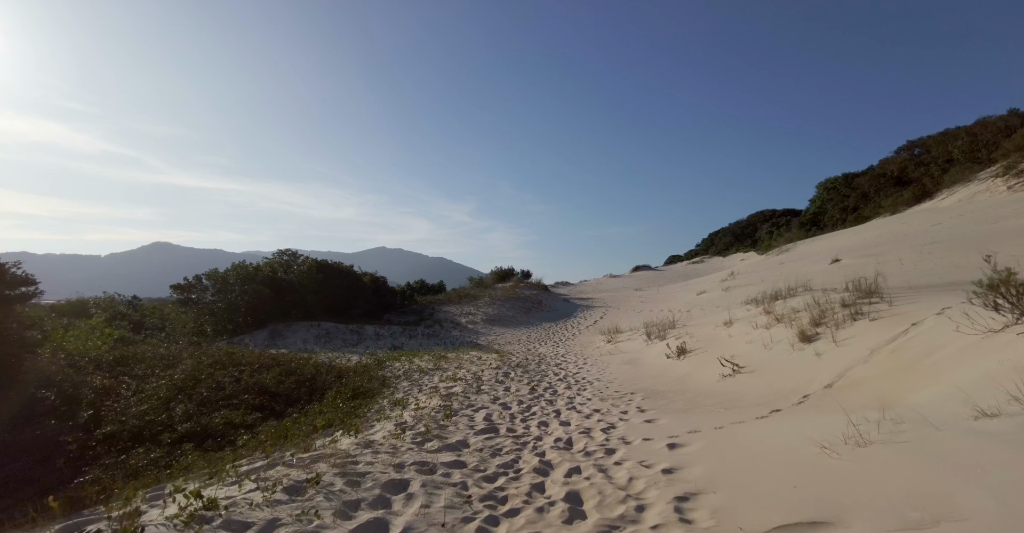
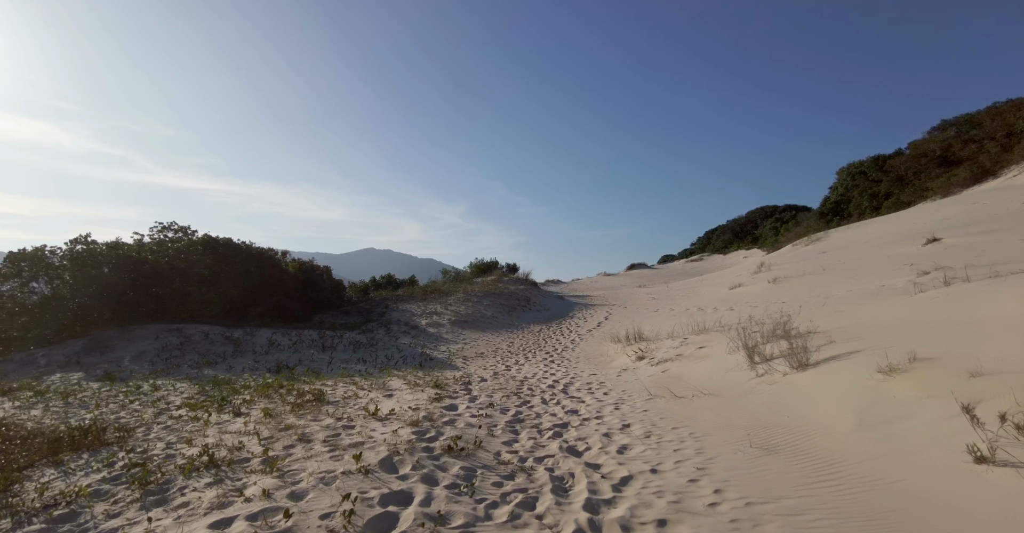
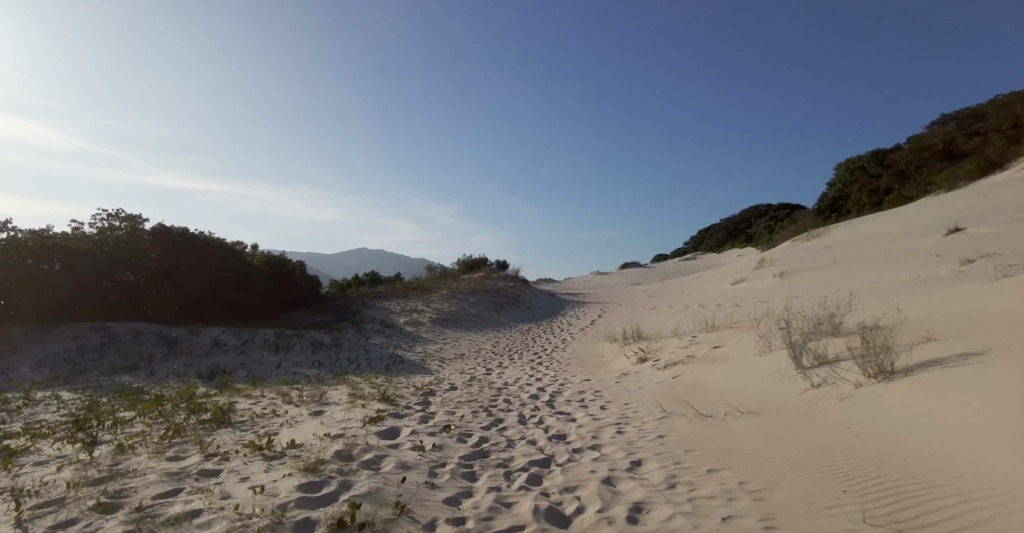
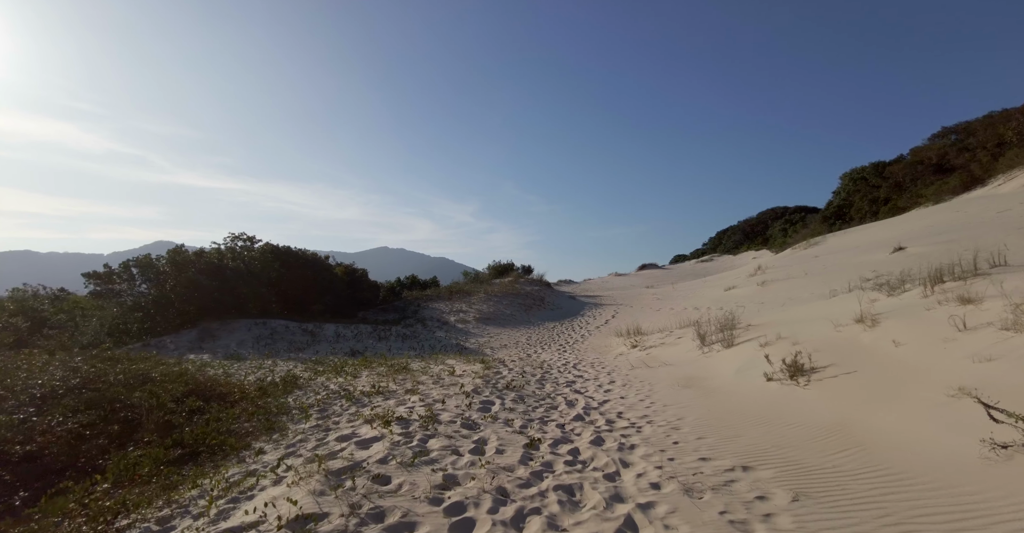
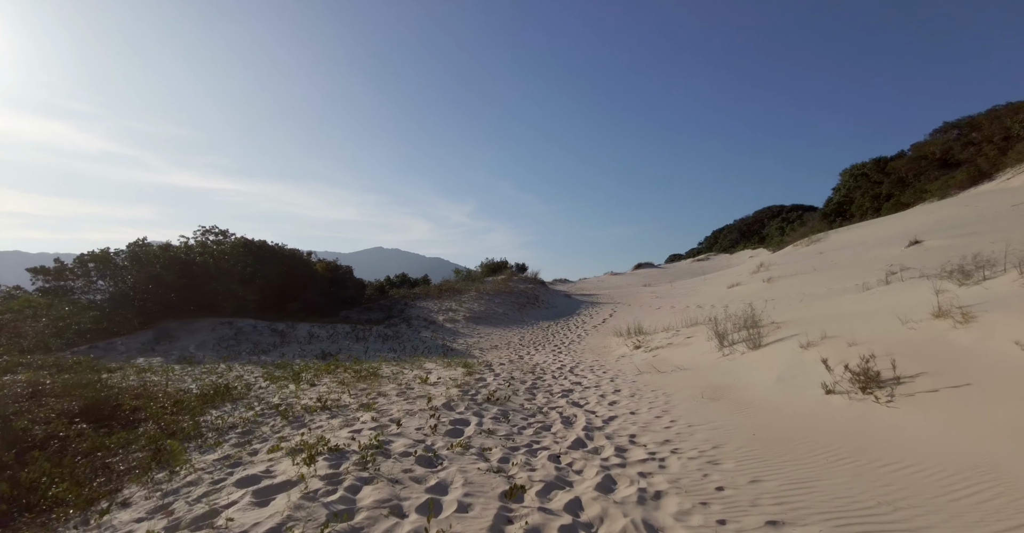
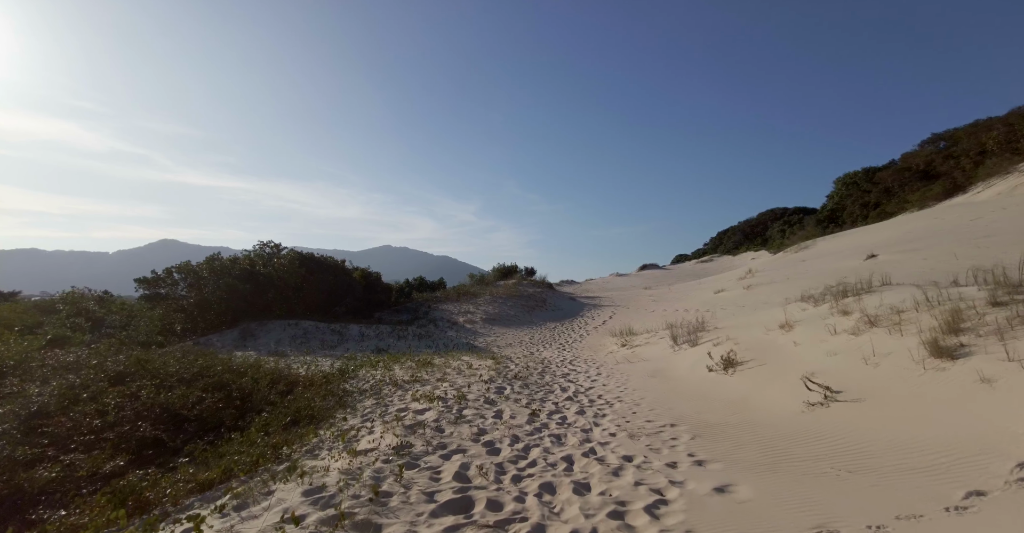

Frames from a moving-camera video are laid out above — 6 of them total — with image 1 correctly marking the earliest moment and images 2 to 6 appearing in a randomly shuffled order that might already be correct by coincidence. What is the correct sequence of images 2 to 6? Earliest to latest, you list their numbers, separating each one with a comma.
6, 4, 5, 2, 3
